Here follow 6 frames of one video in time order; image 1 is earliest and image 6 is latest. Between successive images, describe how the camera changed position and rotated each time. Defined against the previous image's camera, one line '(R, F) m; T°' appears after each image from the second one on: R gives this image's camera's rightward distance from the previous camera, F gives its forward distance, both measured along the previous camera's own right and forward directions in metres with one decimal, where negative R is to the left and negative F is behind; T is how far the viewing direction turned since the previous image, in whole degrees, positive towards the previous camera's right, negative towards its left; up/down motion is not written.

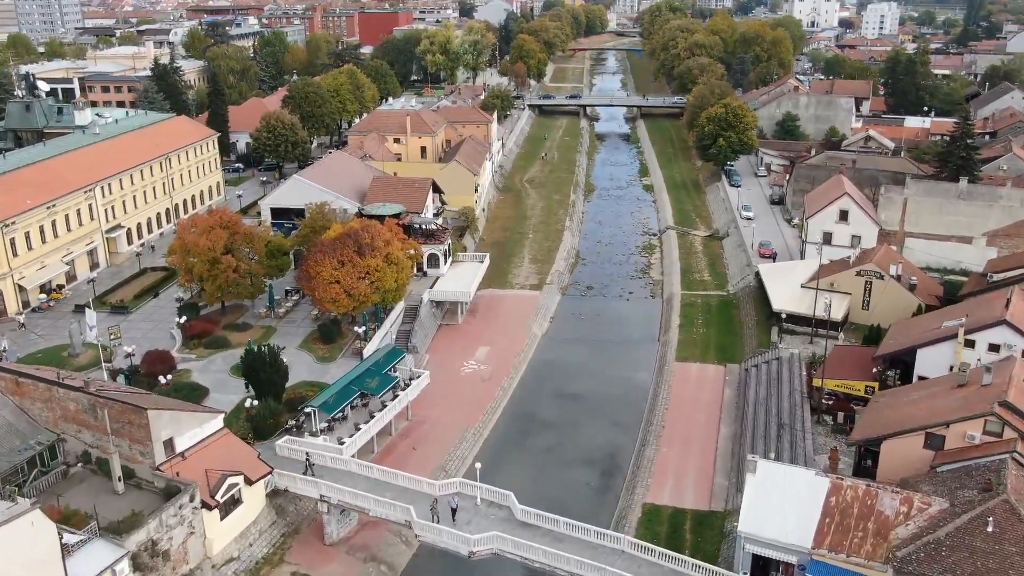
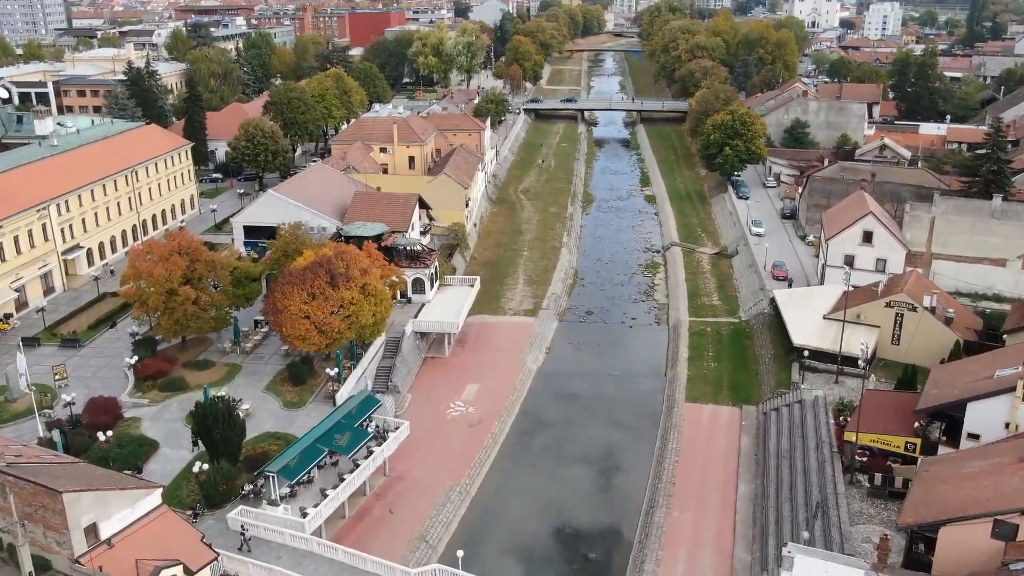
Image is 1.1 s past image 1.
(+0.2, +4.1) m; 0°
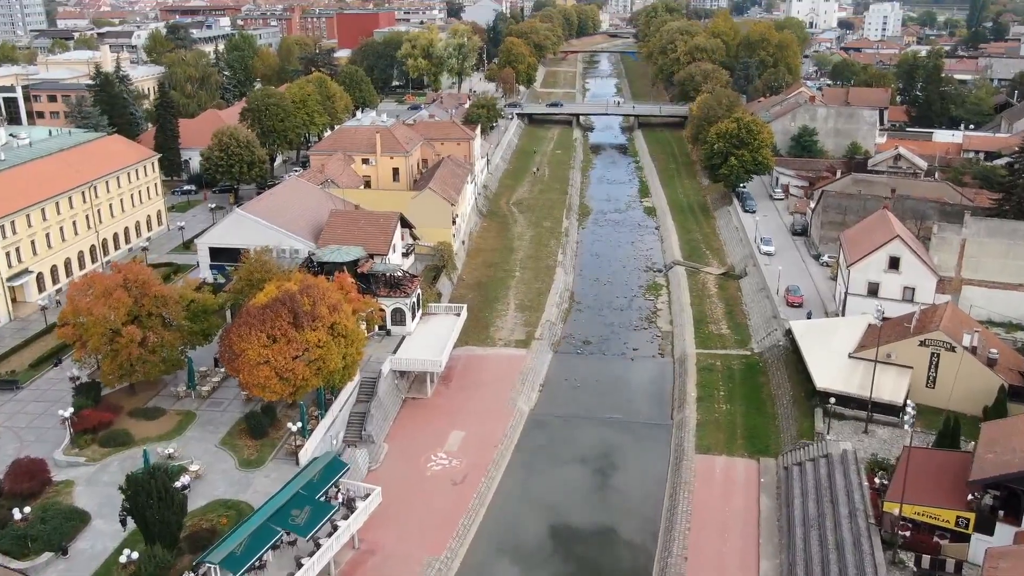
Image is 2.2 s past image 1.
(+0.2, +4.1) m; 0°
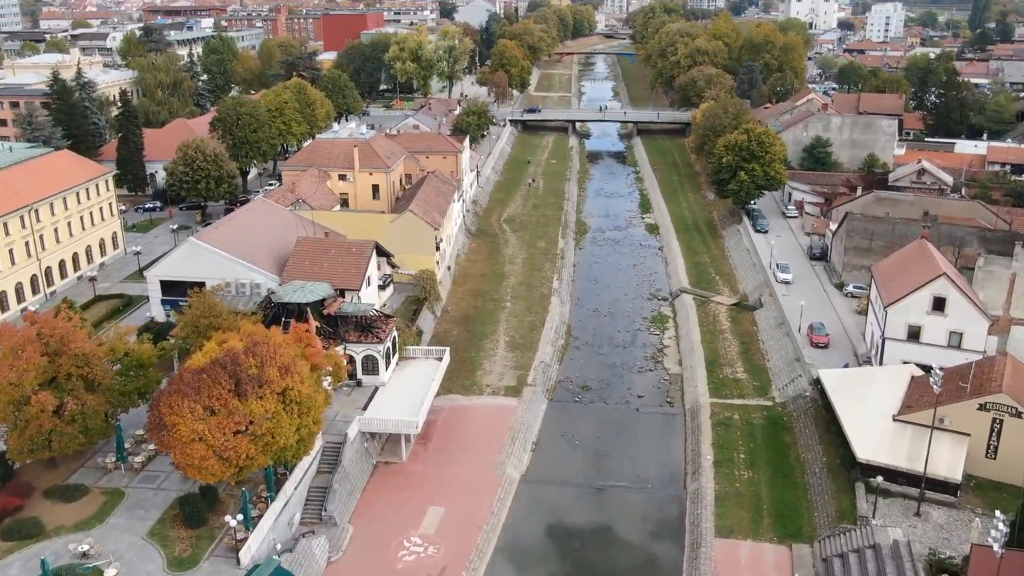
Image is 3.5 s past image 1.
(+0.3, +5.1) m; 0°
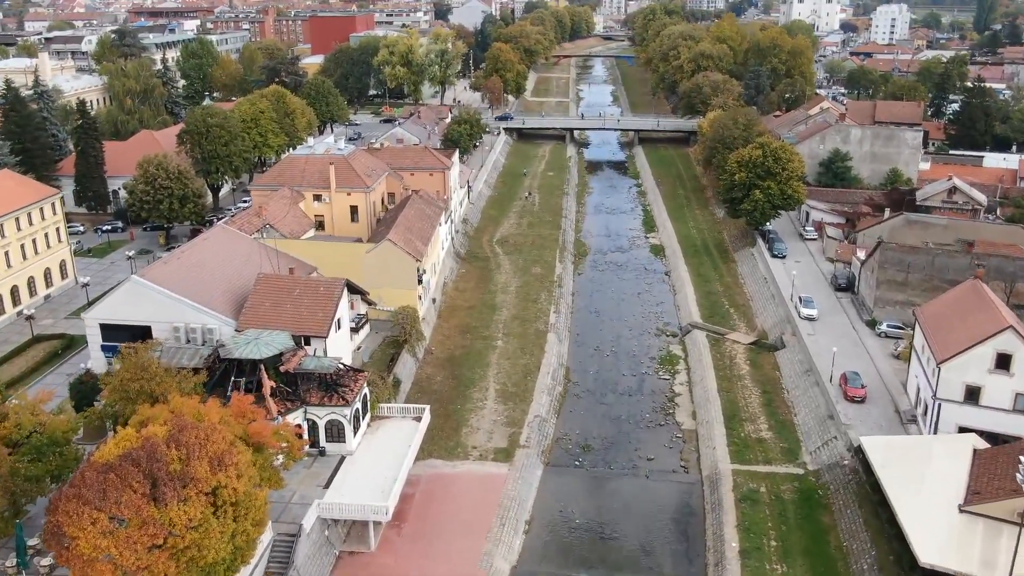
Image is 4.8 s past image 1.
(+0.3, +5.1) m; 0°
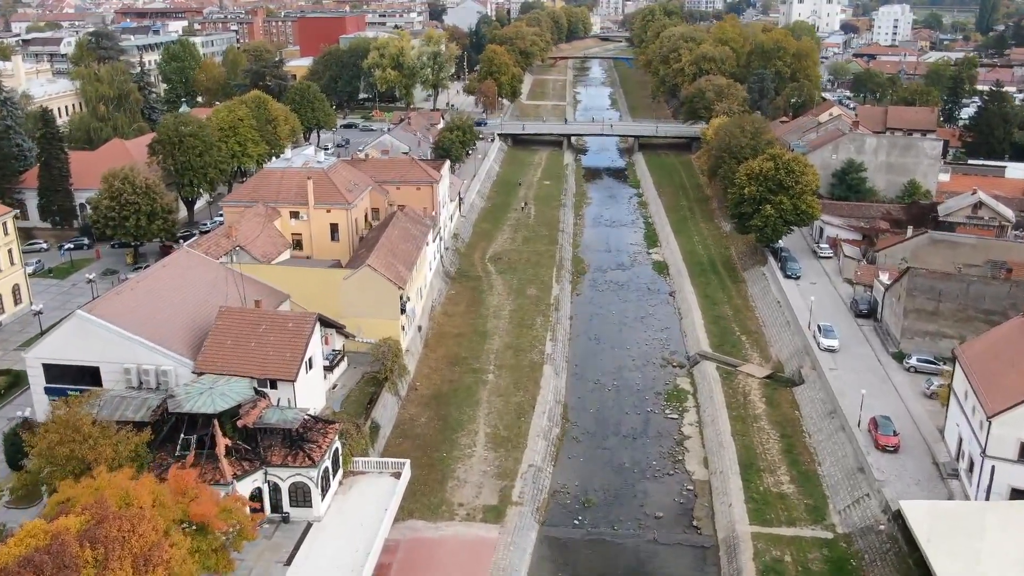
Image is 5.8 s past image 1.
(+0.2, +3.7) m; 0°
